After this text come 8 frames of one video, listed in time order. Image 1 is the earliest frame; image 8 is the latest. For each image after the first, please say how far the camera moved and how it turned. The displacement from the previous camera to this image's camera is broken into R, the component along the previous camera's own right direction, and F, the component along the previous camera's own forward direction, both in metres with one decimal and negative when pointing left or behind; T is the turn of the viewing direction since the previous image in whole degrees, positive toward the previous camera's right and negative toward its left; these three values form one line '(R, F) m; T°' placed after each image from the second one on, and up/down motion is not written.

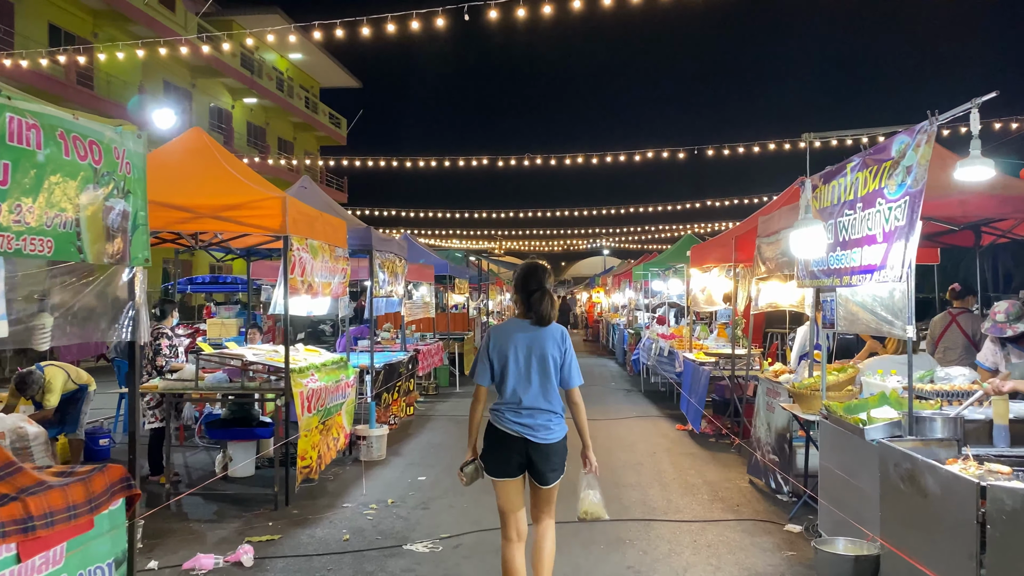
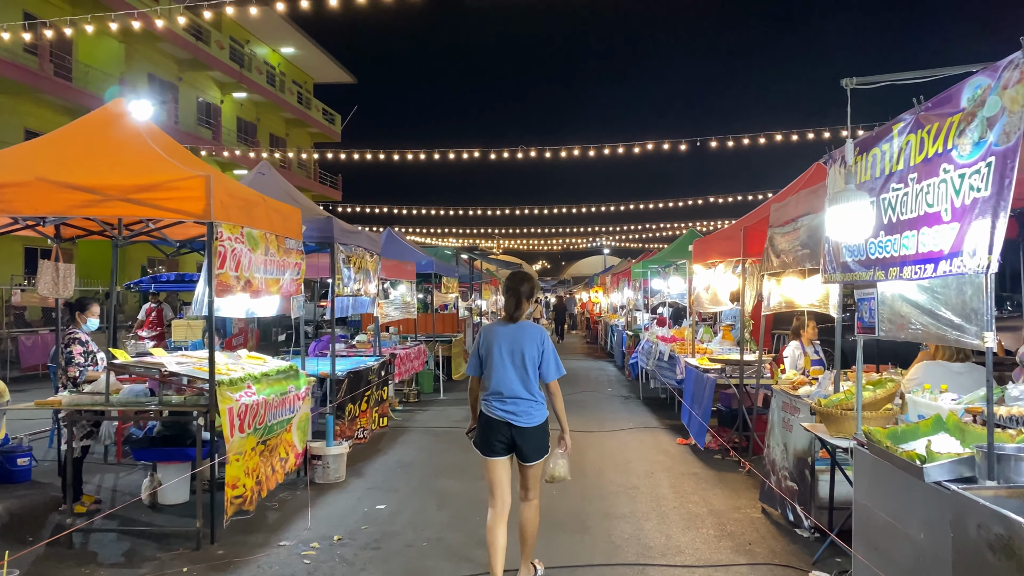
(+0.2, +0.8) m; 0°
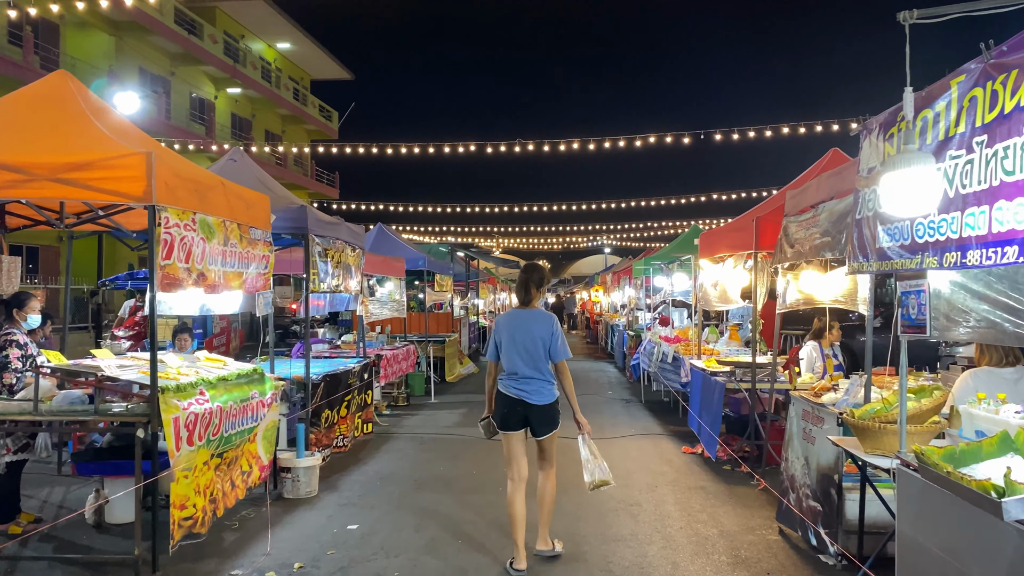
(+0.1, +0.5) m; 0°
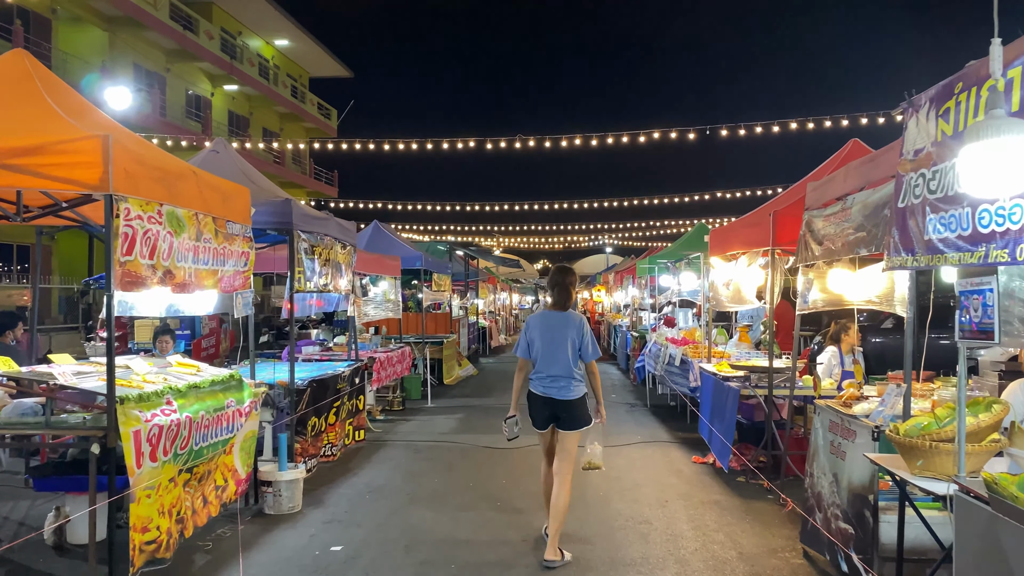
(0.0, +0.4) m; 0°
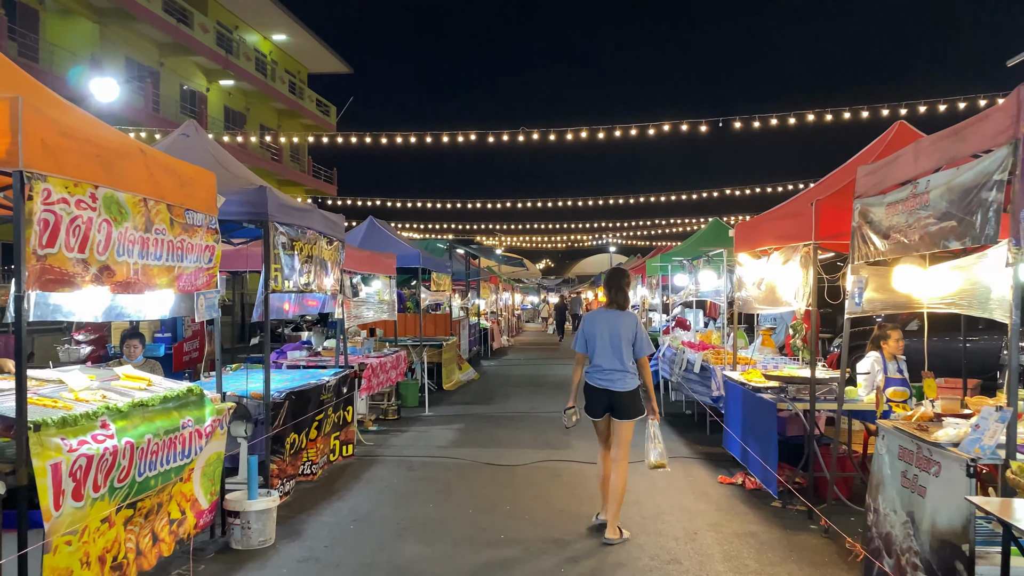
(0.0, +0.7) m; 0°
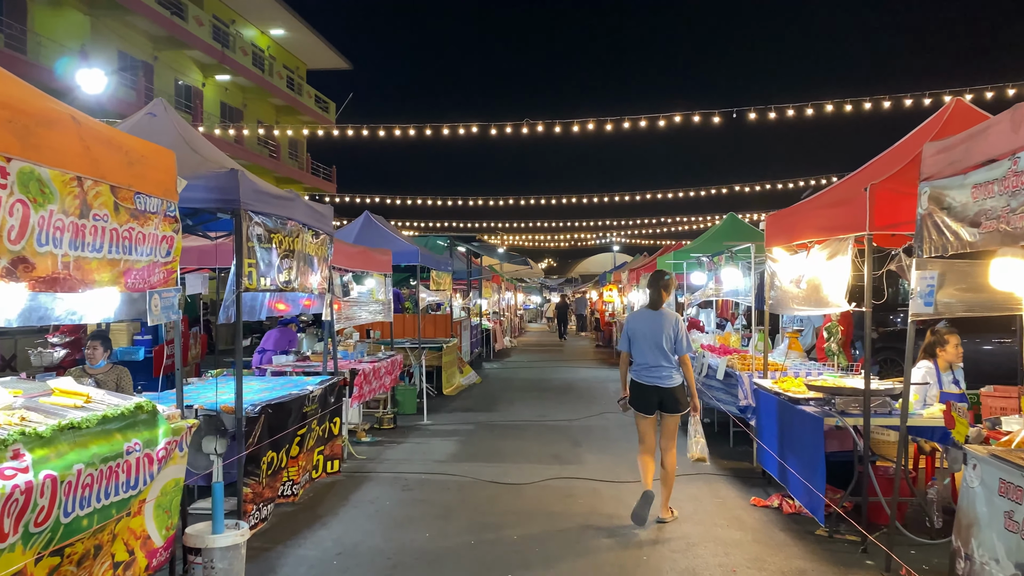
(0.0, +0.6) m; 0°
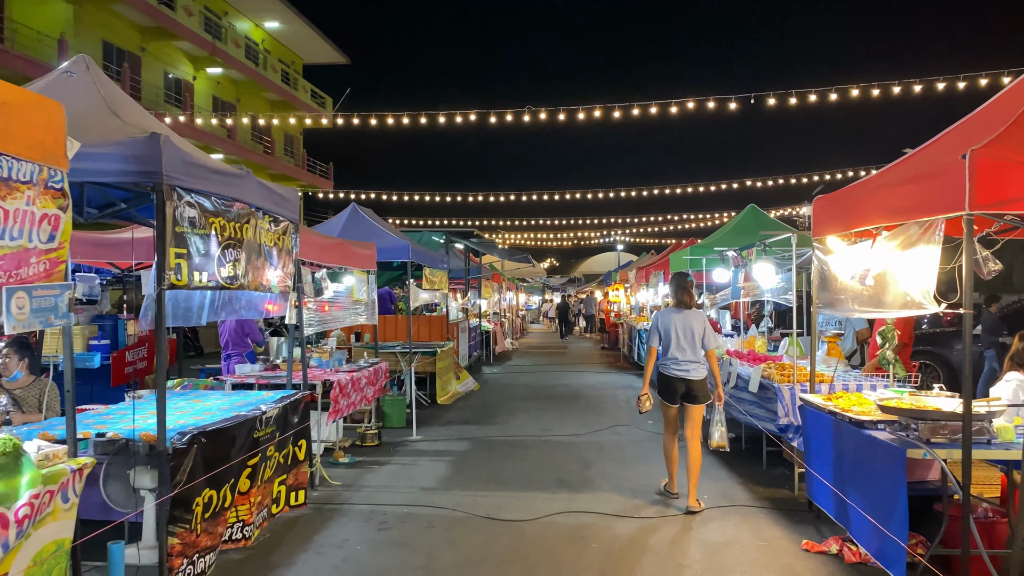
(0.0, +0.9) m; 0°
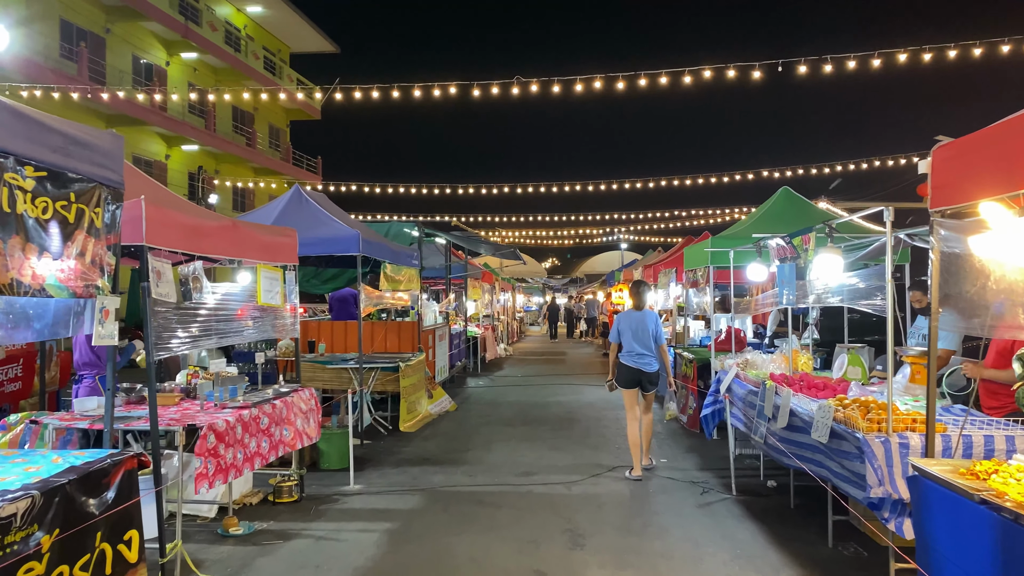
(+0.3, +1.8) m; 0°
